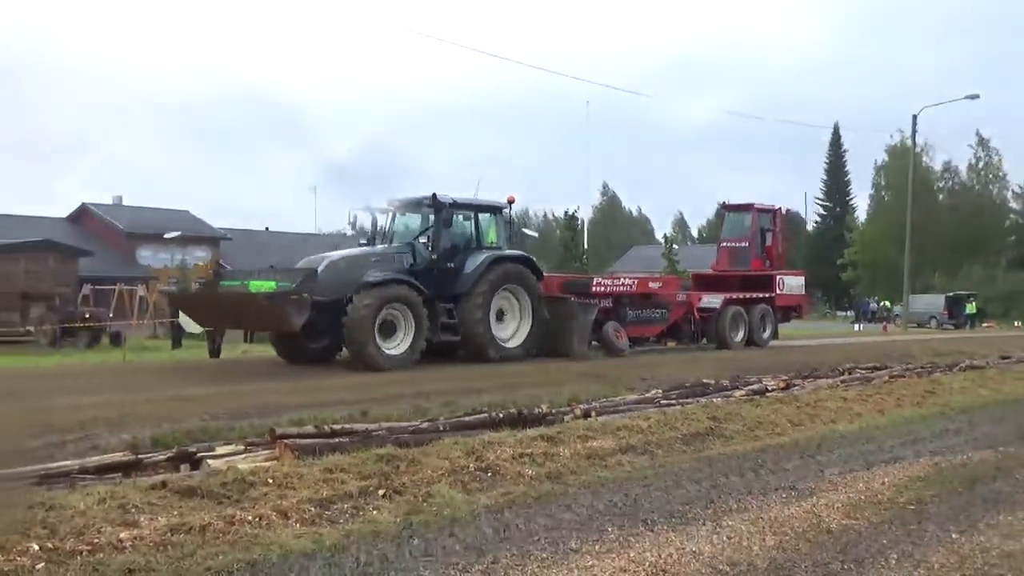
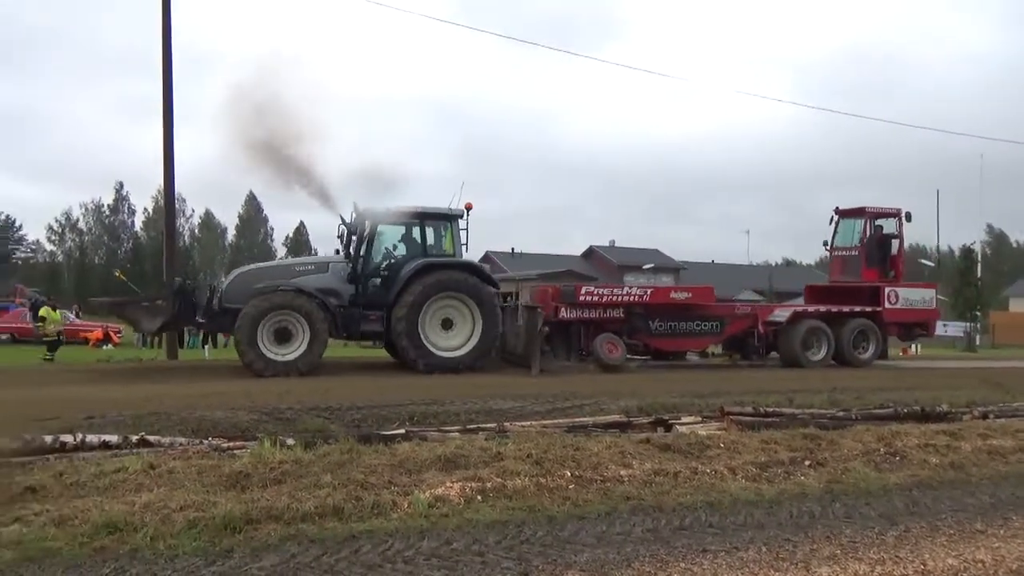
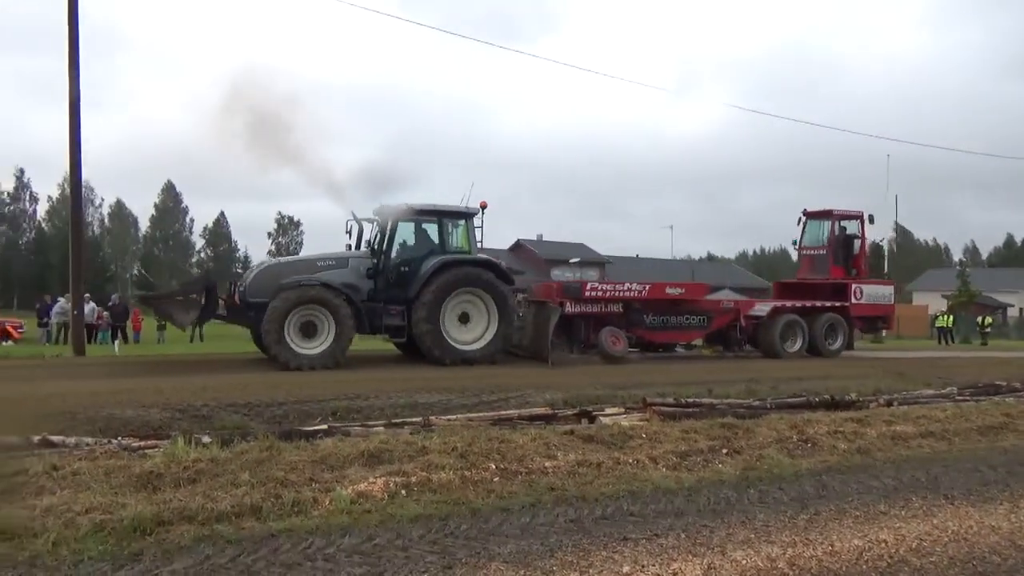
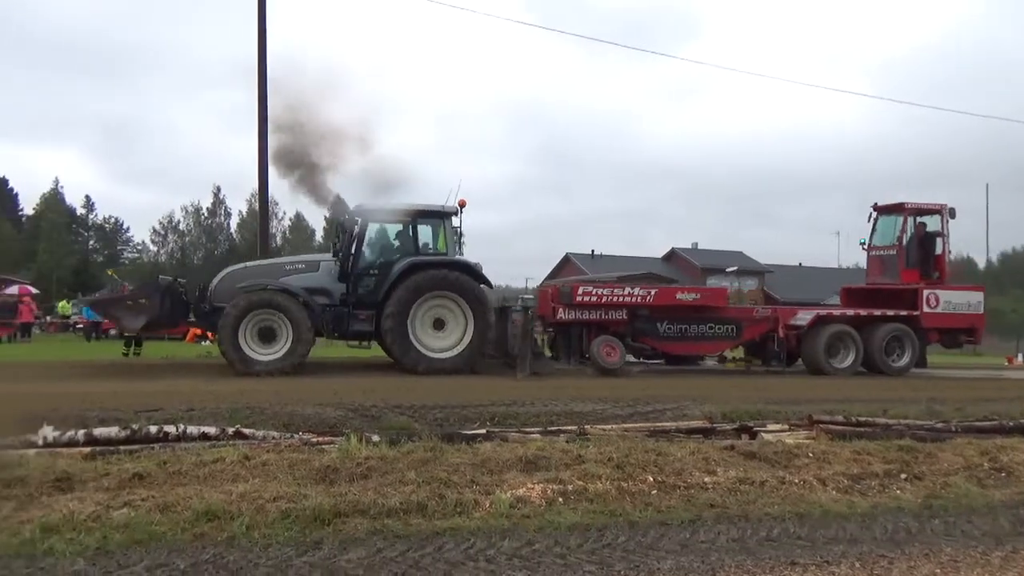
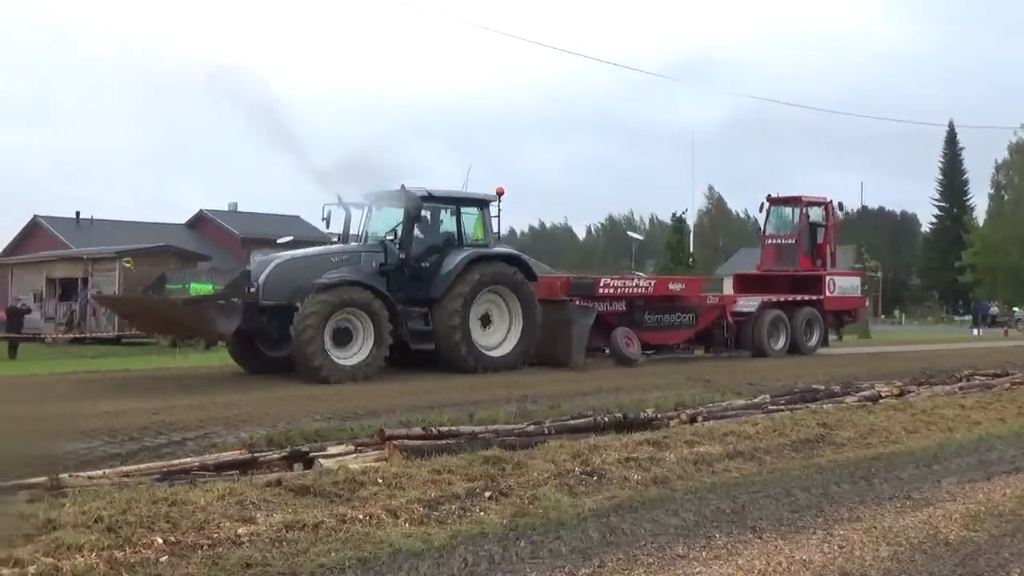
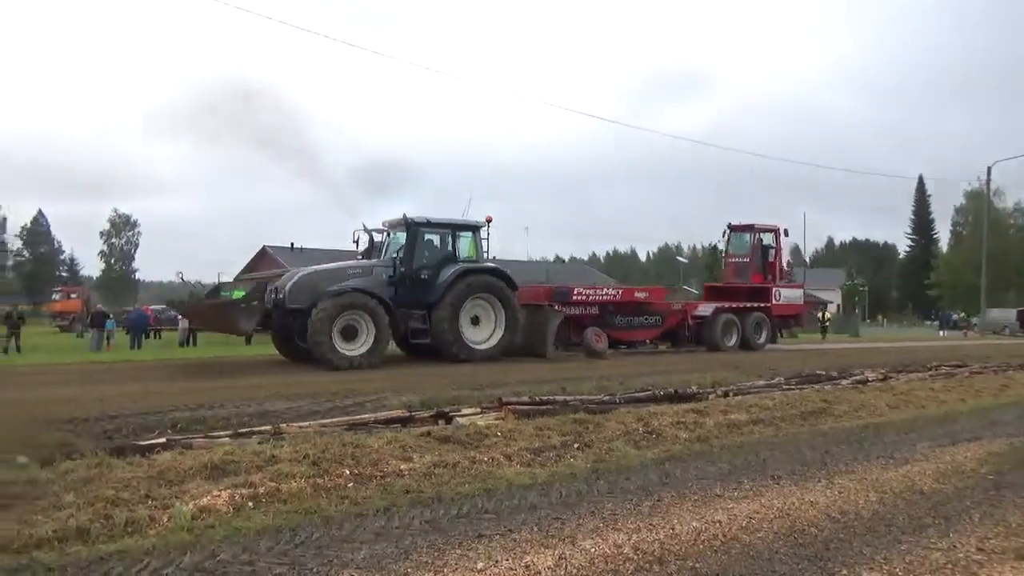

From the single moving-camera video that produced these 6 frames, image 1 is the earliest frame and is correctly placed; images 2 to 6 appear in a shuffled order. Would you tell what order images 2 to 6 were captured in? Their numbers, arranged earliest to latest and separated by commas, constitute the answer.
5, 6, 3, 2, 4
